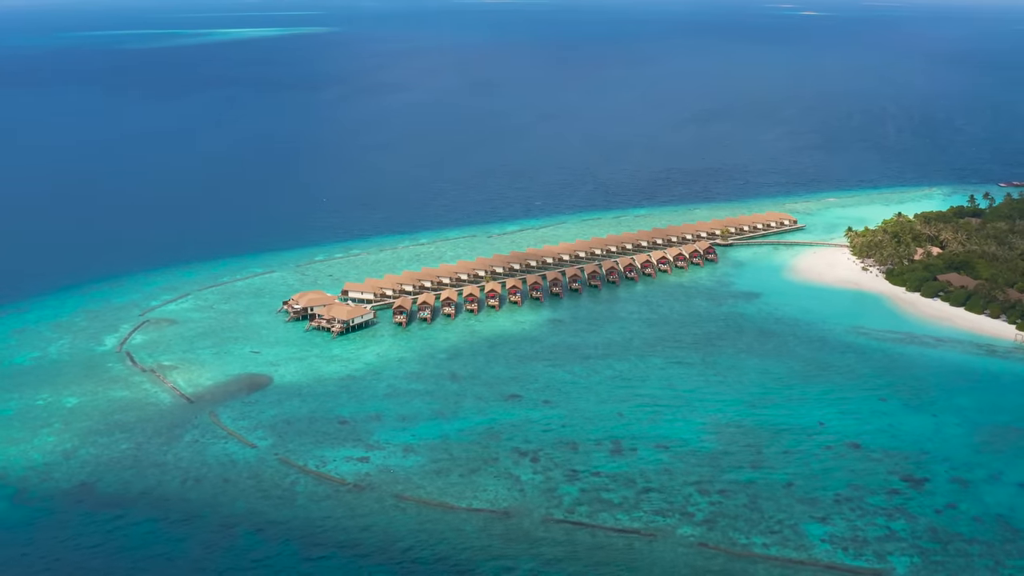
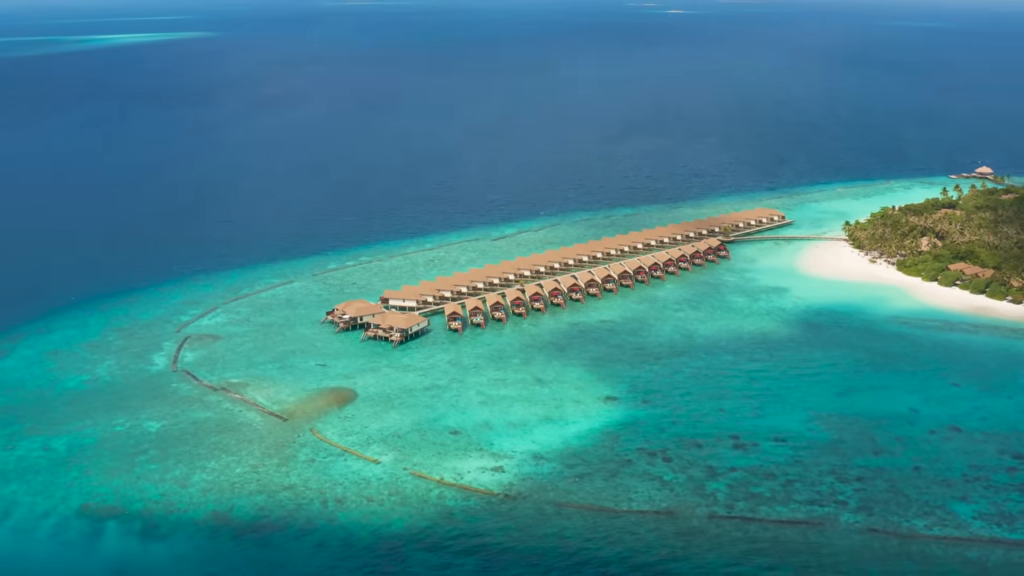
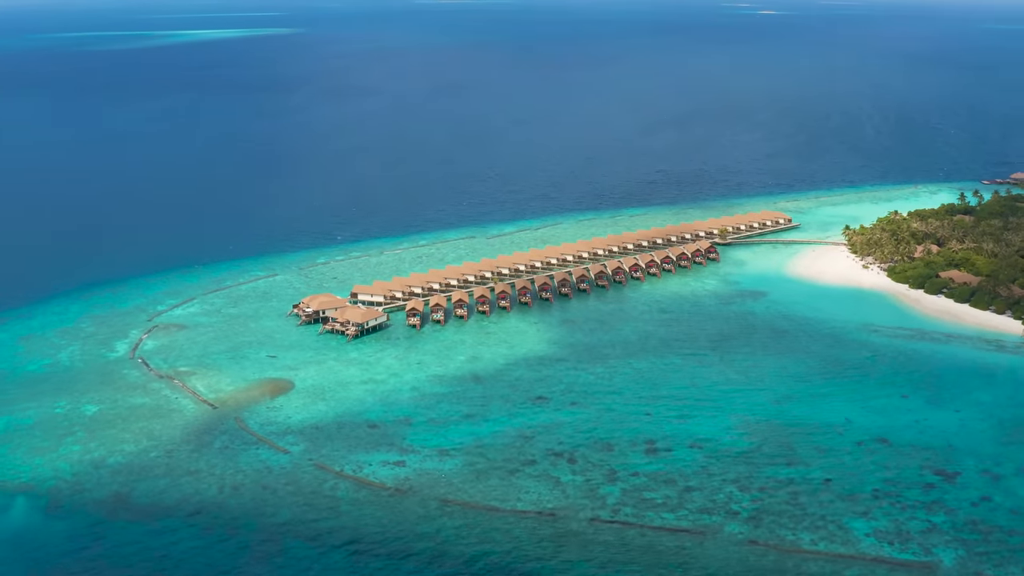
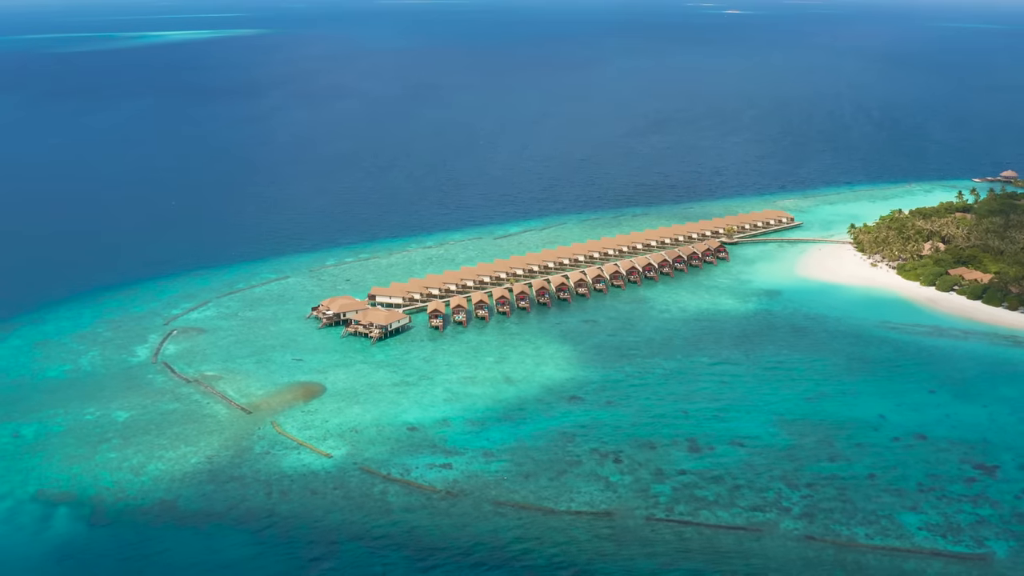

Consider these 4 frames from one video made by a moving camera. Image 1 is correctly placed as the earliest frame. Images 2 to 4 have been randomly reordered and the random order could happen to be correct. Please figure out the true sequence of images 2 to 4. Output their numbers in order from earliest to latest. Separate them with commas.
3, 4, 2
